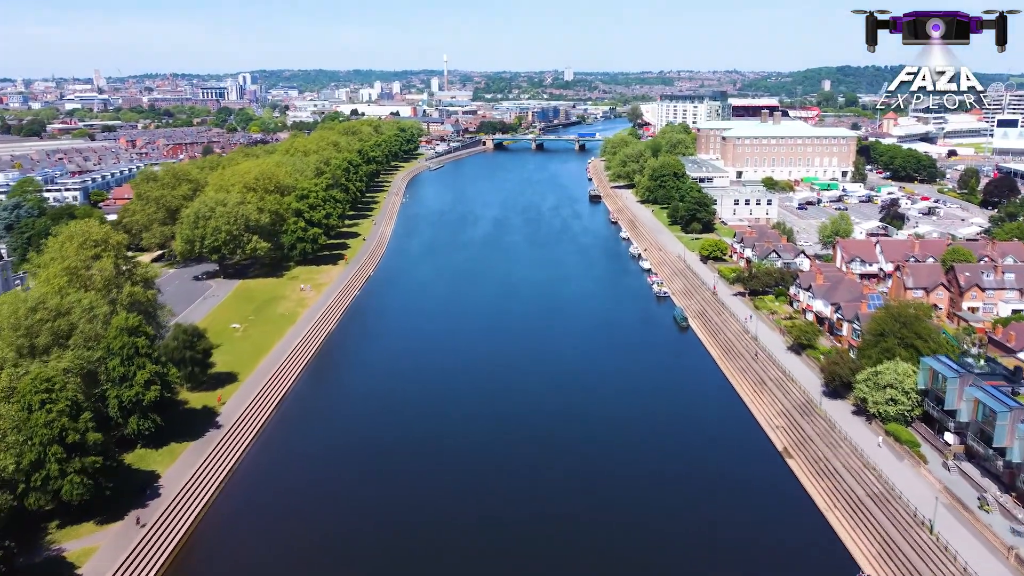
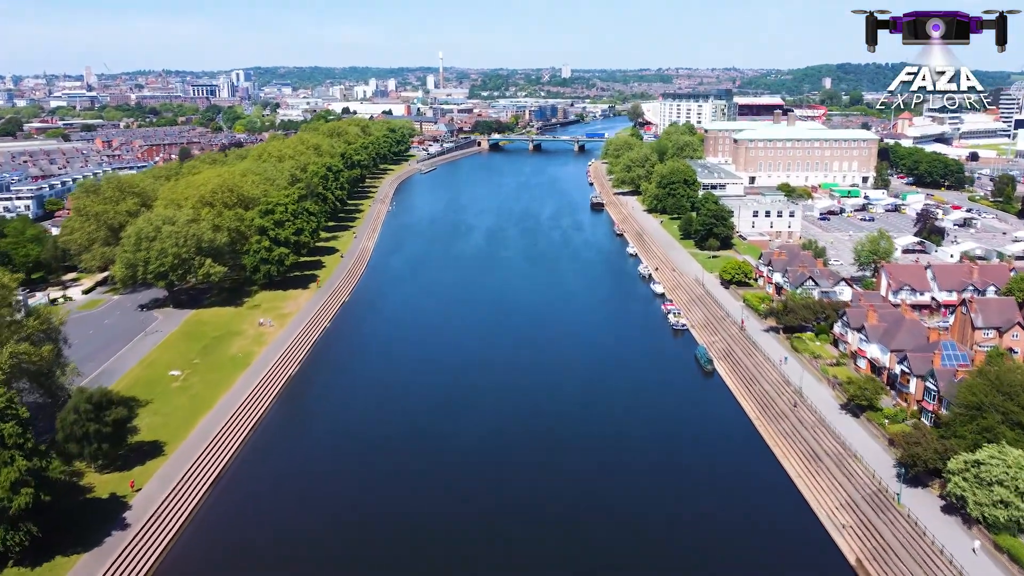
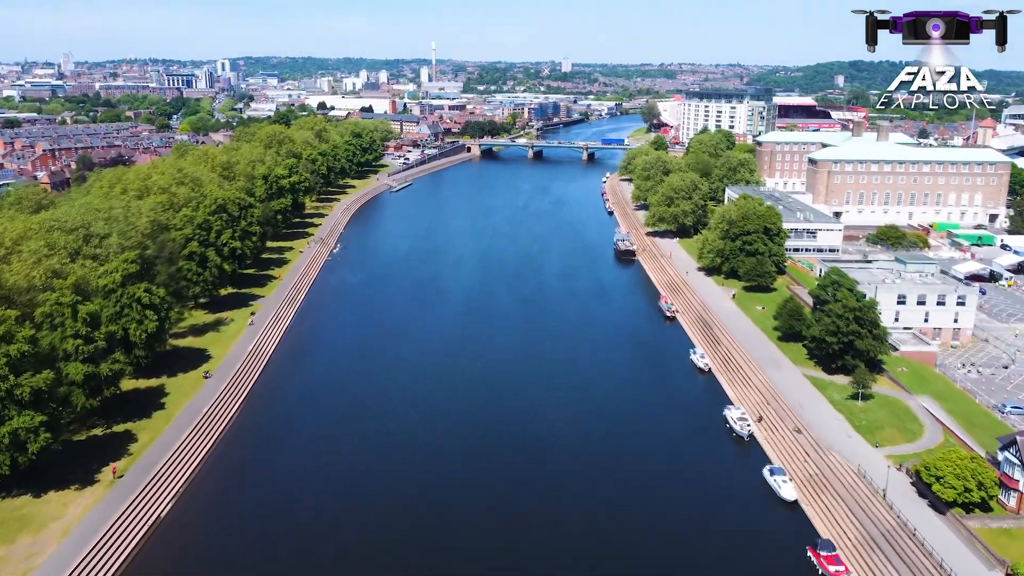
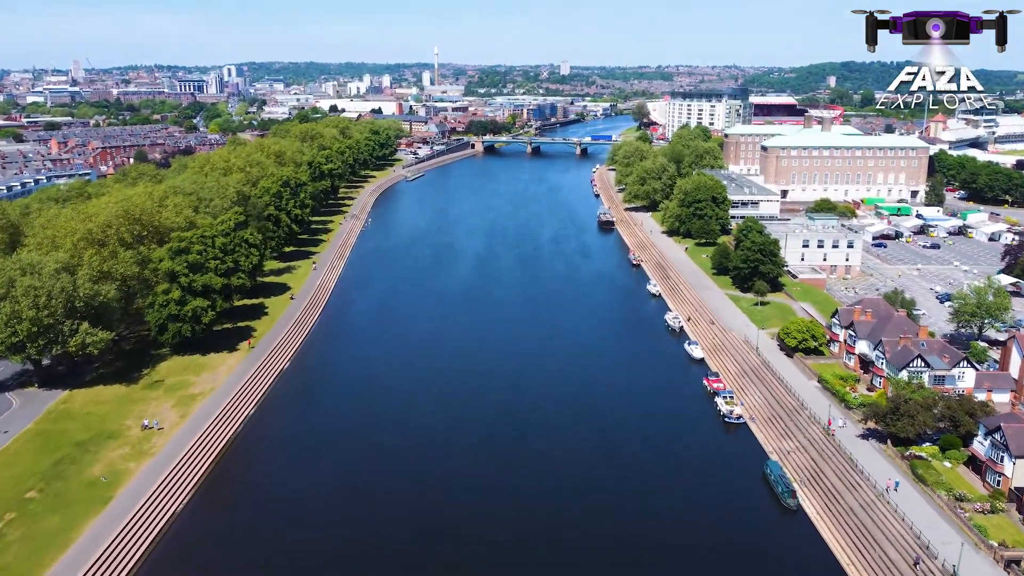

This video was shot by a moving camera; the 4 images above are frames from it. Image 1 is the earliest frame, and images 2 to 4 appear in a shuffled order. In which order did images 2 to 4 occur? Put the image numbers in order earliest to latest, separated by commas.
2, 4, 3
